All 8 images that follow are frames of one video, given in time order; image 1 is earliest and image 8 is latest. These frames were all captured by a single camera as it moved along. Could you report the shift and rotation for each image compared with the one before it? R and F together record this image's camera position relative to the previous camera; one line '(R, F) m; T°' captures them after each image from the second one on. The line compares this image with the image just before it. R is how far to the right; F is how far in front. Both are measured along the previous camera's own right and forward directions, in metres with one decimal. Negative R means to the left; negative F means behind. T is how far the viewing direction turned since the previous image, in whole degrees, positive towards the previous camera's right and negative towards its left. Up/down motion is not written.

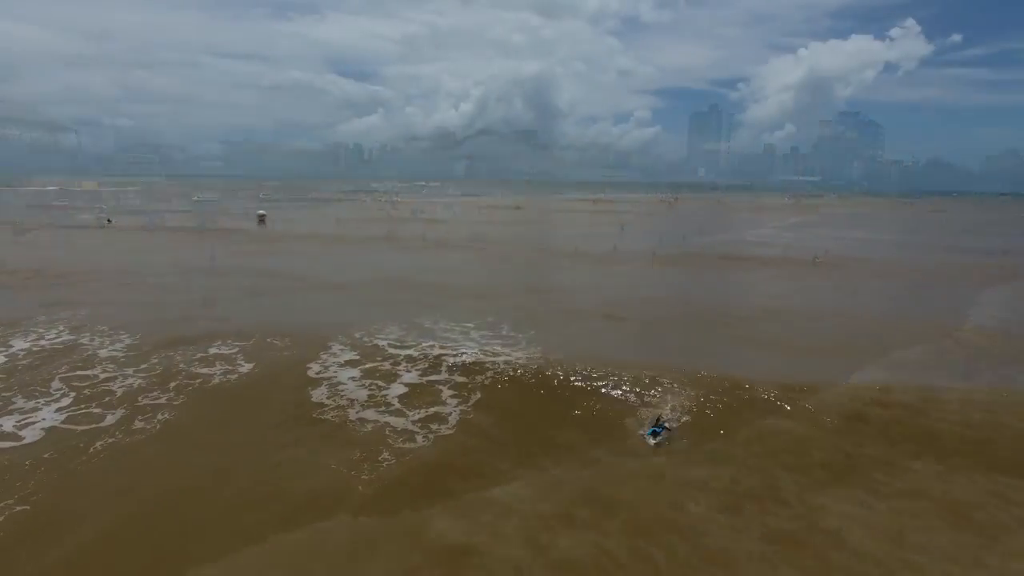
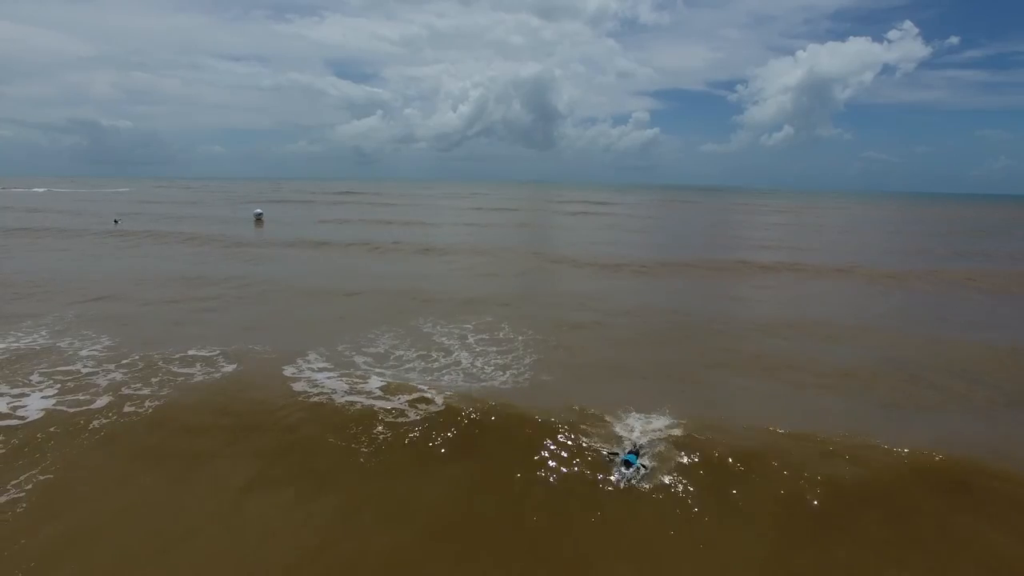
(-0.1, +1.7) m; 0°
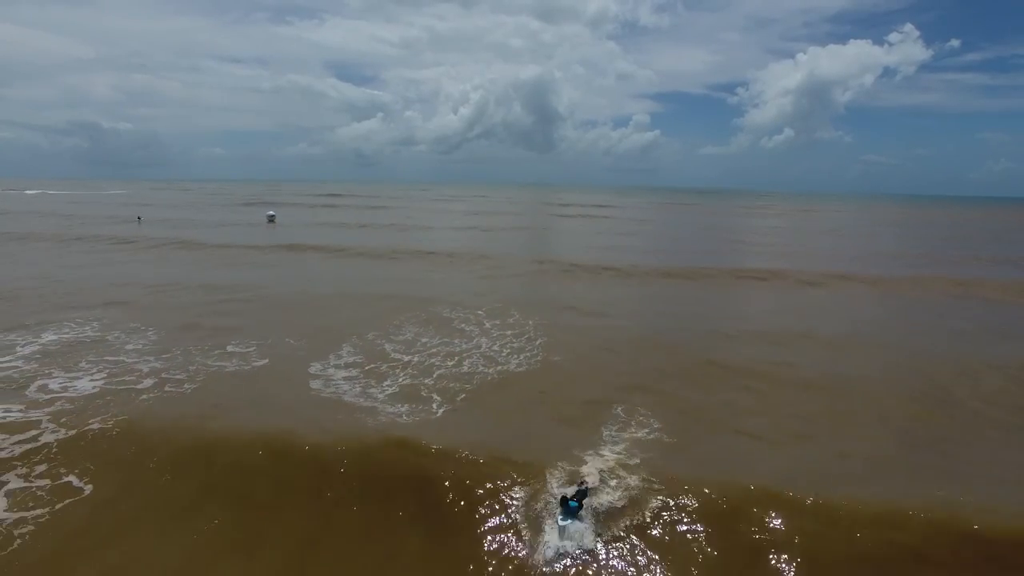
(-0.2, -0.9) m; 0°
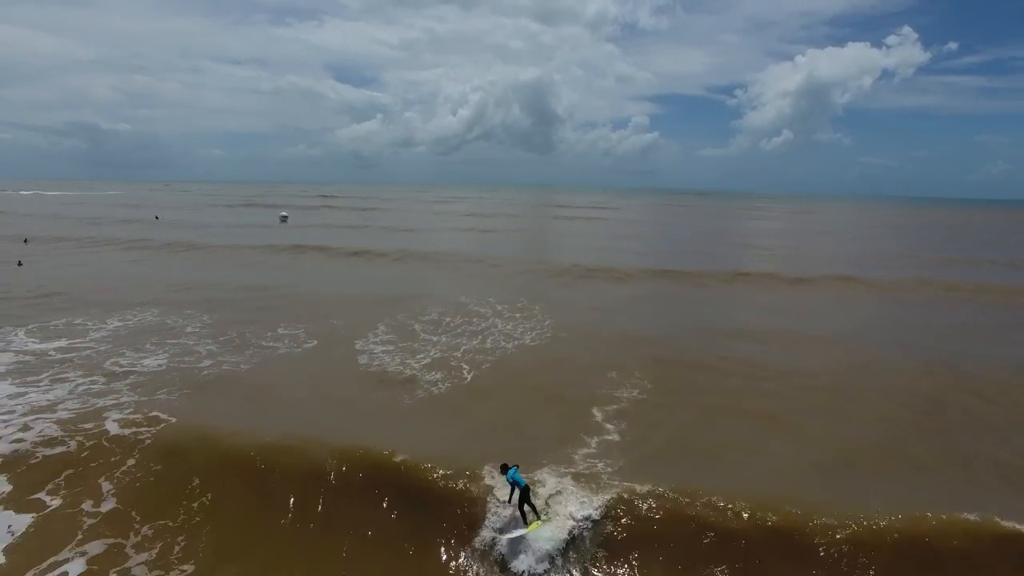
(-0.2, -0.9) m; 0°
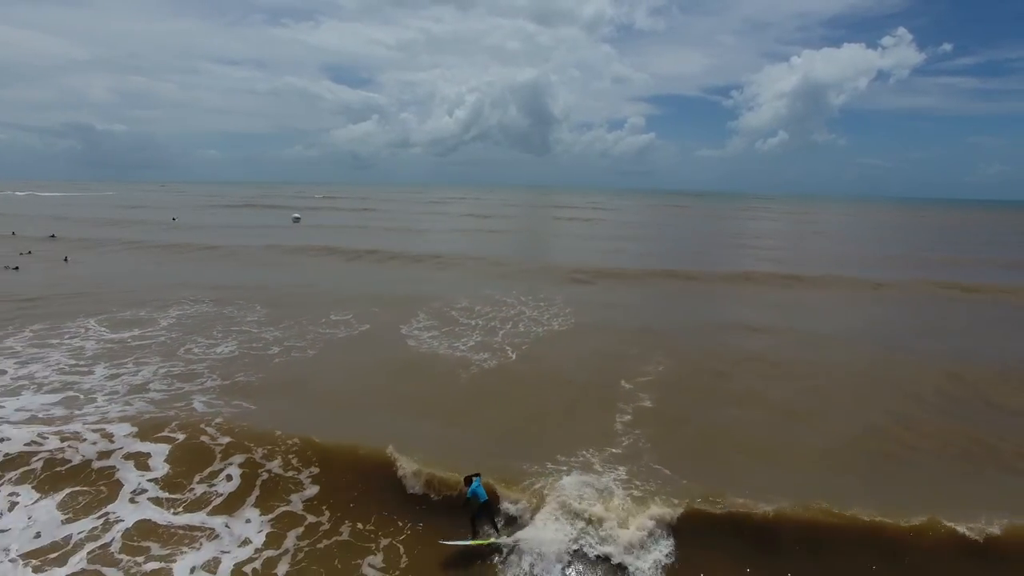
(-0.5, -0.7) m; 0°
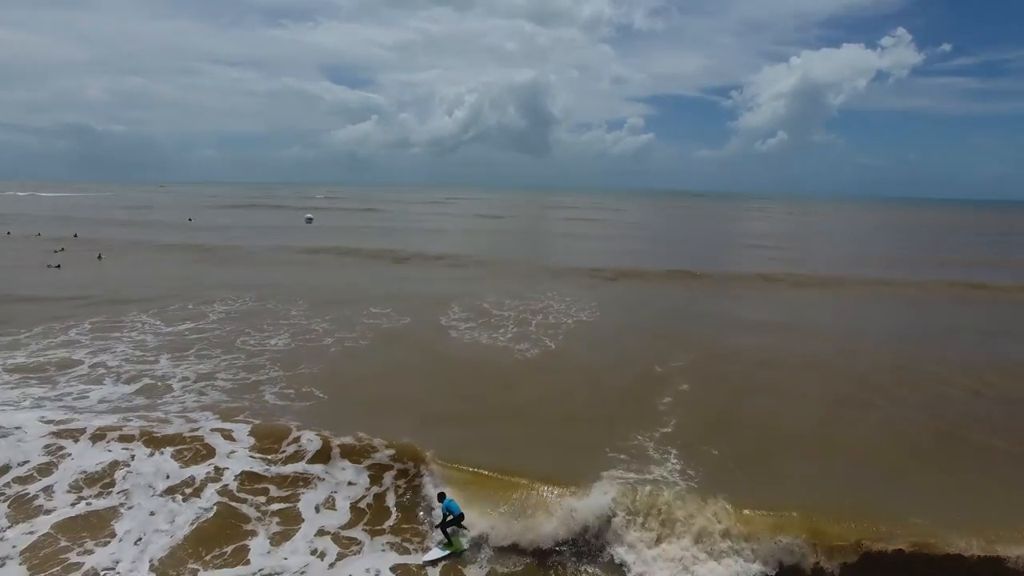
(-0.5, -0.4) m; 0°
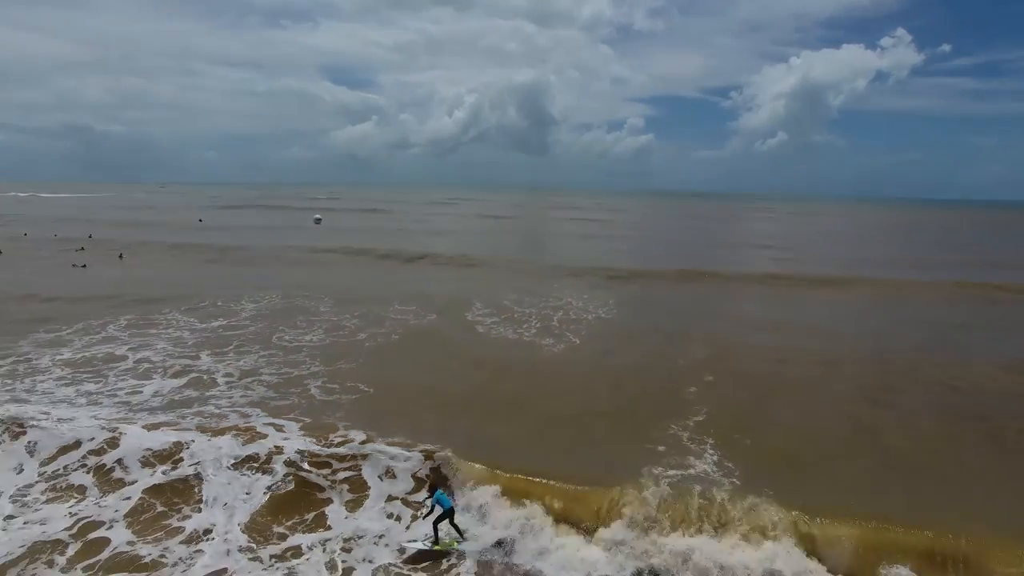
(-0.3, -0.3) m; 0°
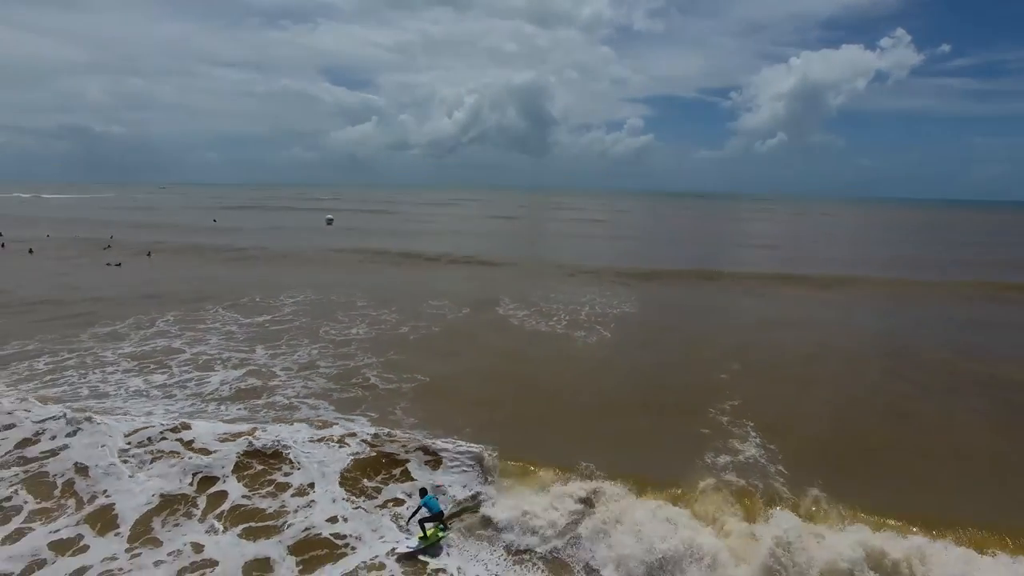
(-0.5, -0.4) m; 0°
